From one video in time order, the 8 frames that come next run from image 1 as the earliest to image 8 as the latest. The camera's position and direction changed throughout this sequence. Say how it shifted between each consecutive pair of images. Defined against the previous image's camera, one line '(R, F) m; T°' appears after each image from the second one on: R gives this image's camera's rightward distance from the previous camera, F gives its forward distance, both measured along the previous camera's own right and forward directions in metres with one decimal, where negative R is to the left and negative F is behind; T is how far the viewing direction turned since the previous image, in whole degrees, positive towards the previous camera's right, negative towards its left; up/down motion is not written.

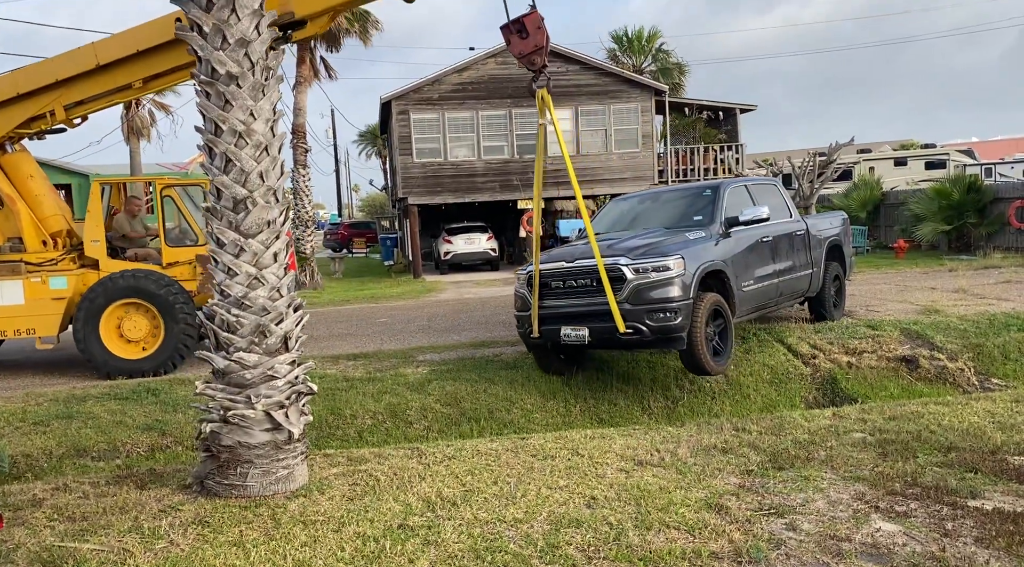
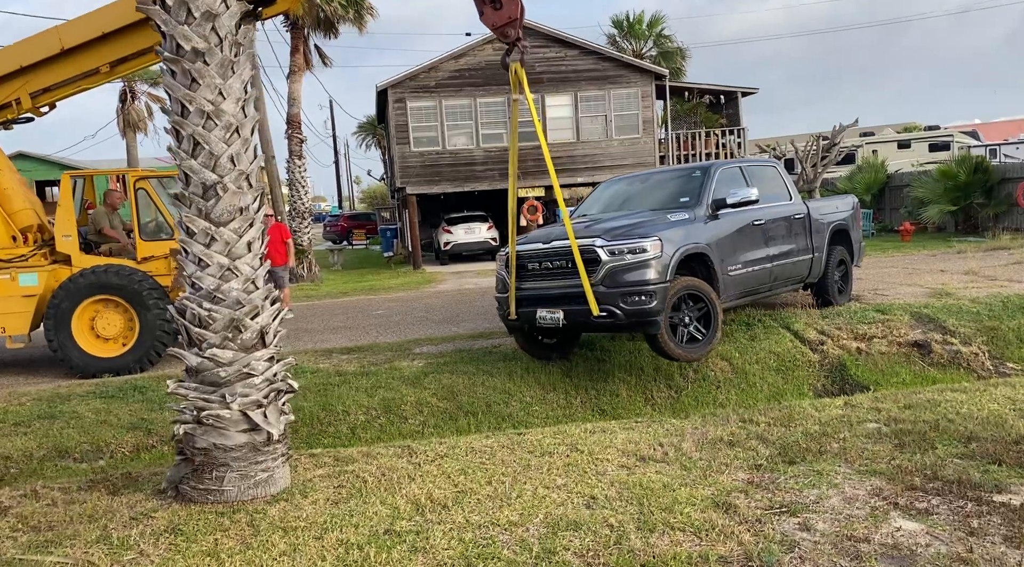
(+0.1, +0.3) m; 0°
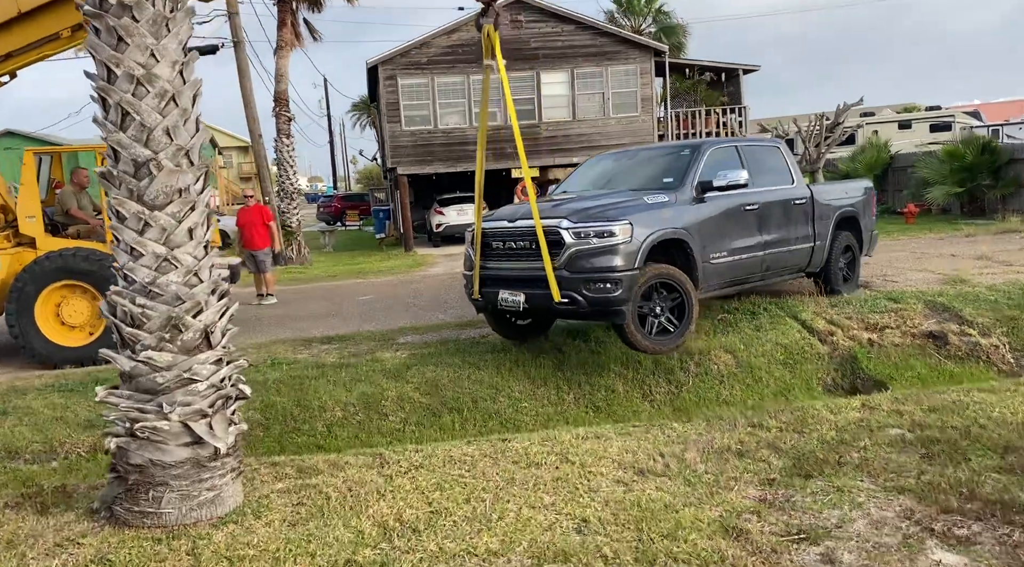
(+0.1, +0.5) m; 0°
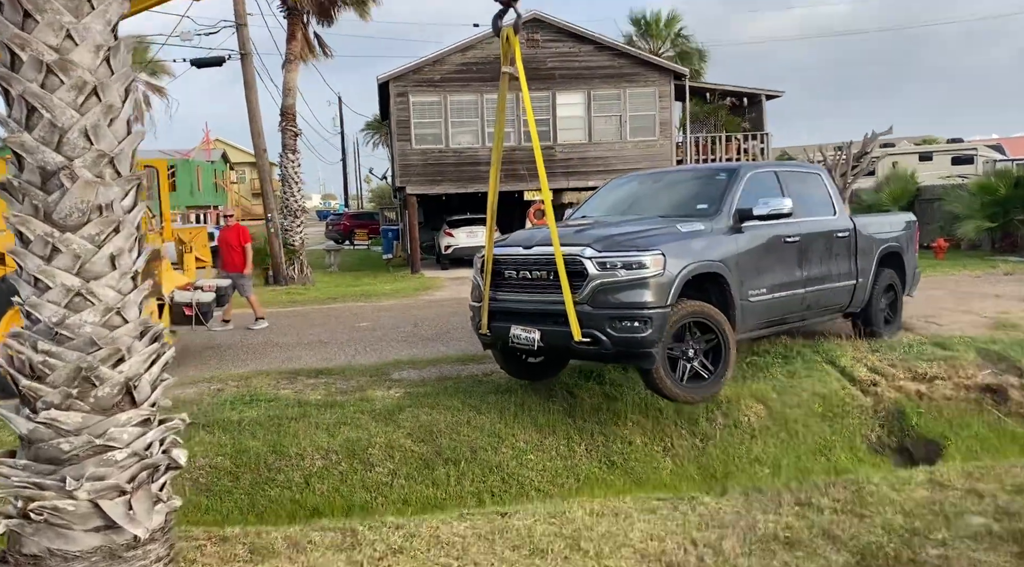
(0.0, +0.7) m; -1°
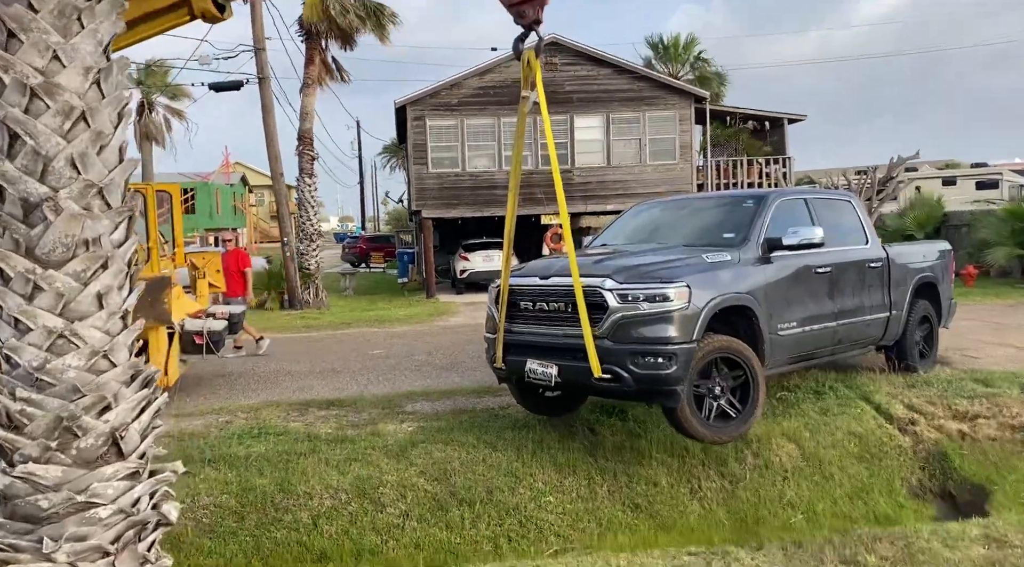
(0.0, +0.2) m; -1°
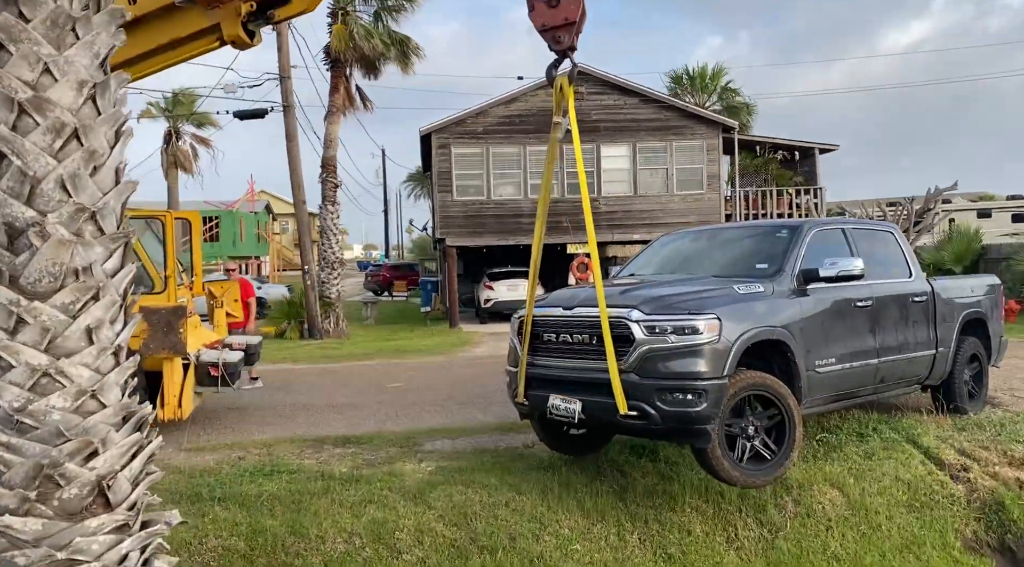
(0.0, +0.3) m; -2°
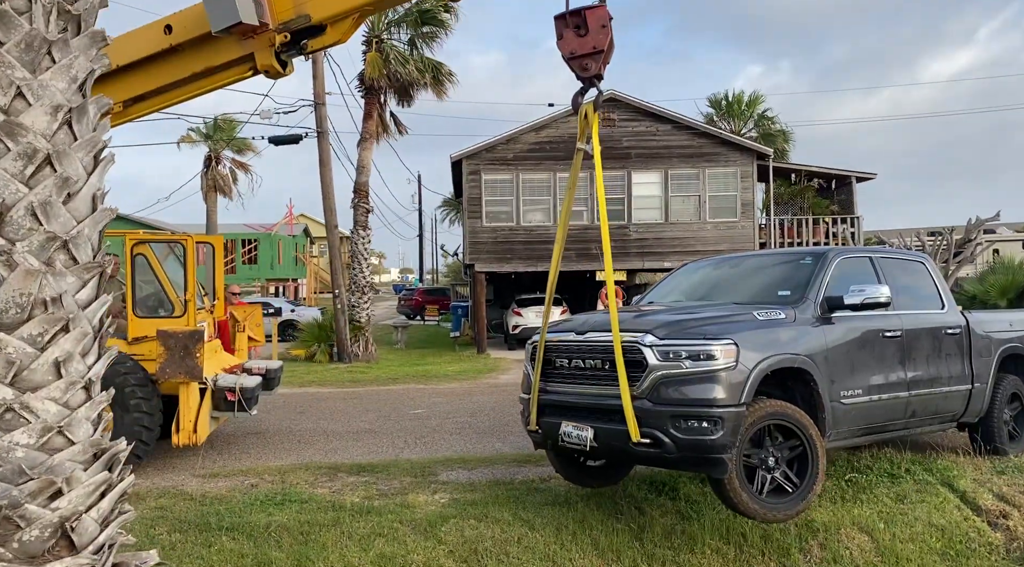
(+0.1, +0.1) m; -3°
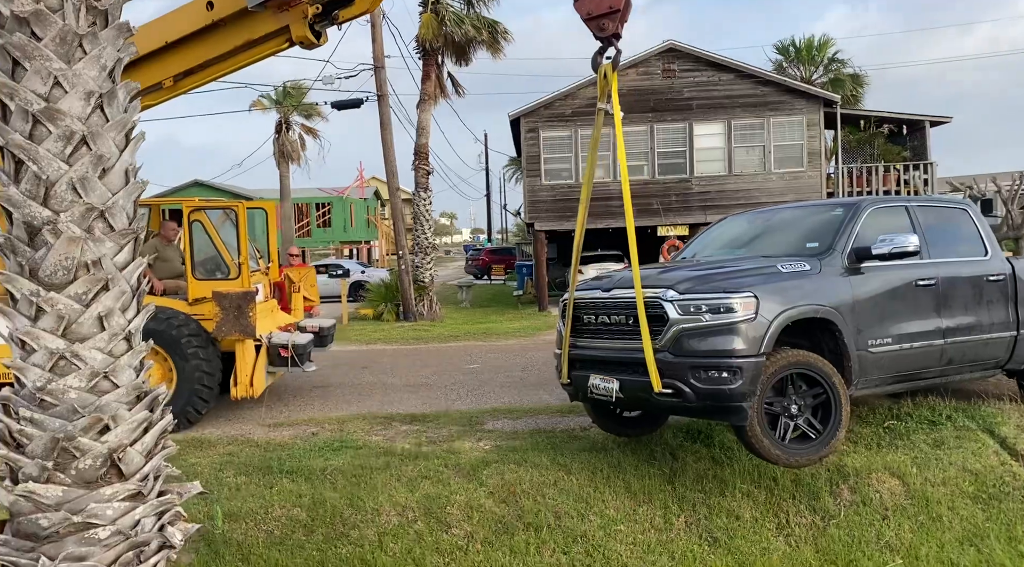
(+0.3, -0.2) m; -6°
